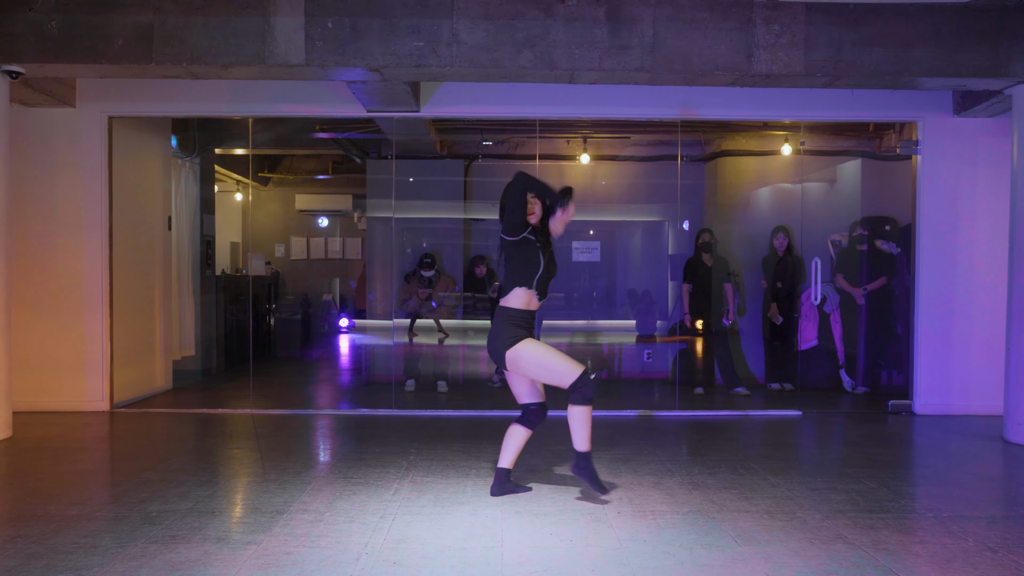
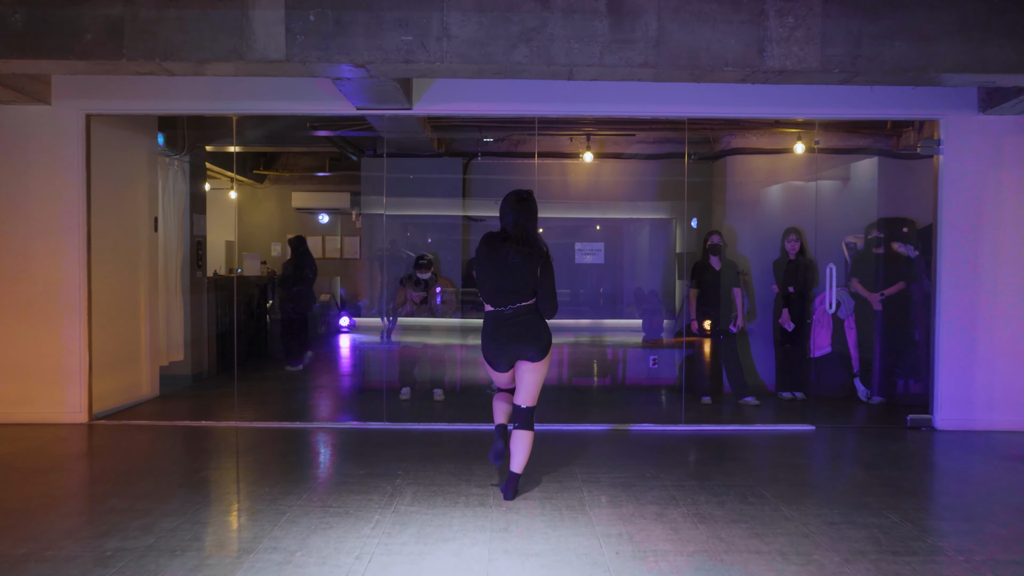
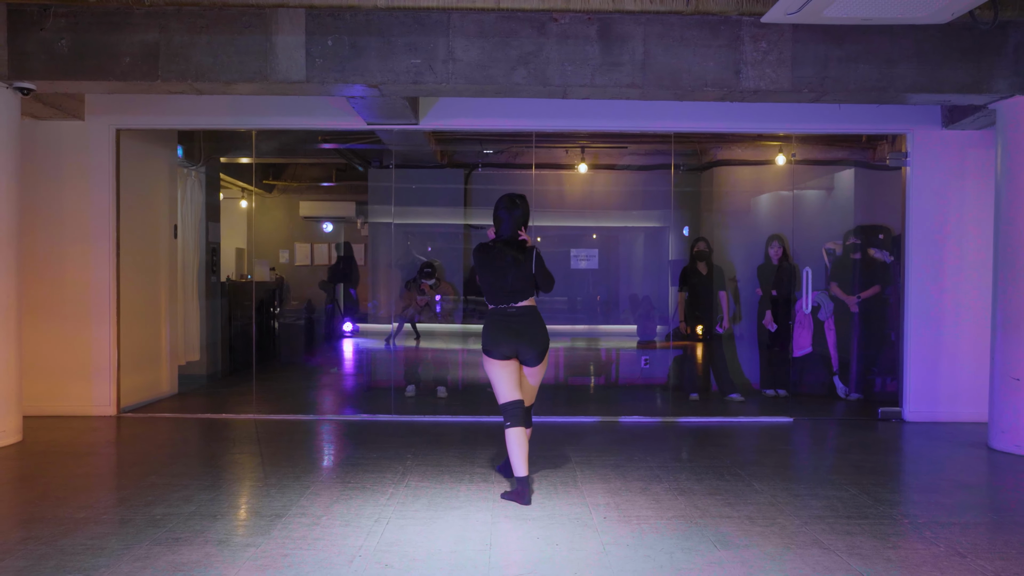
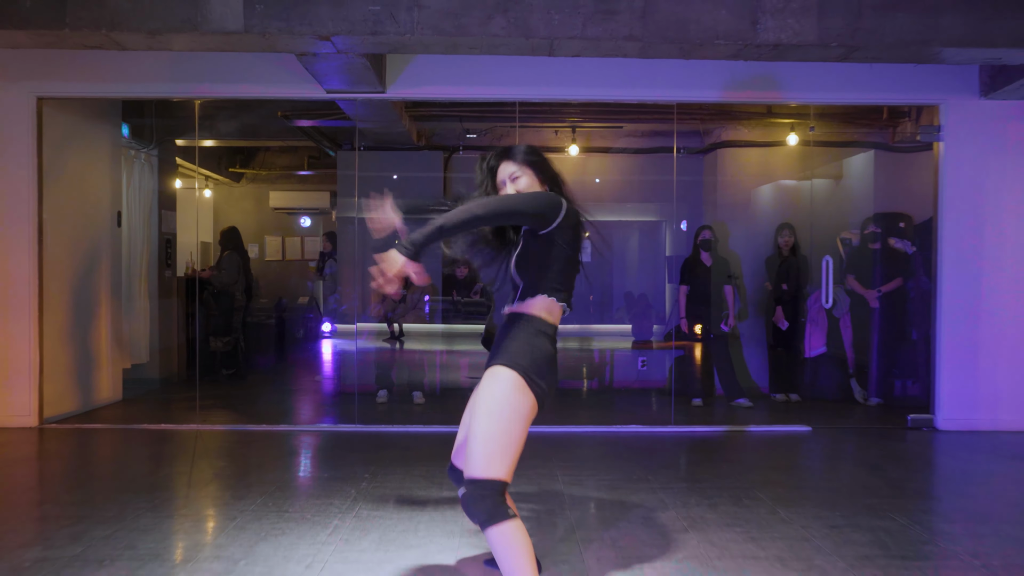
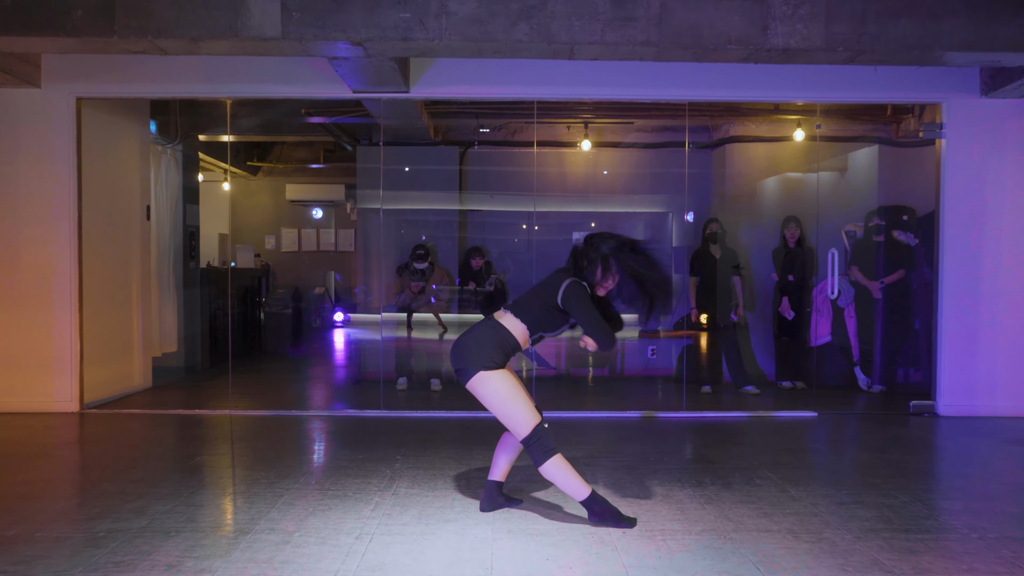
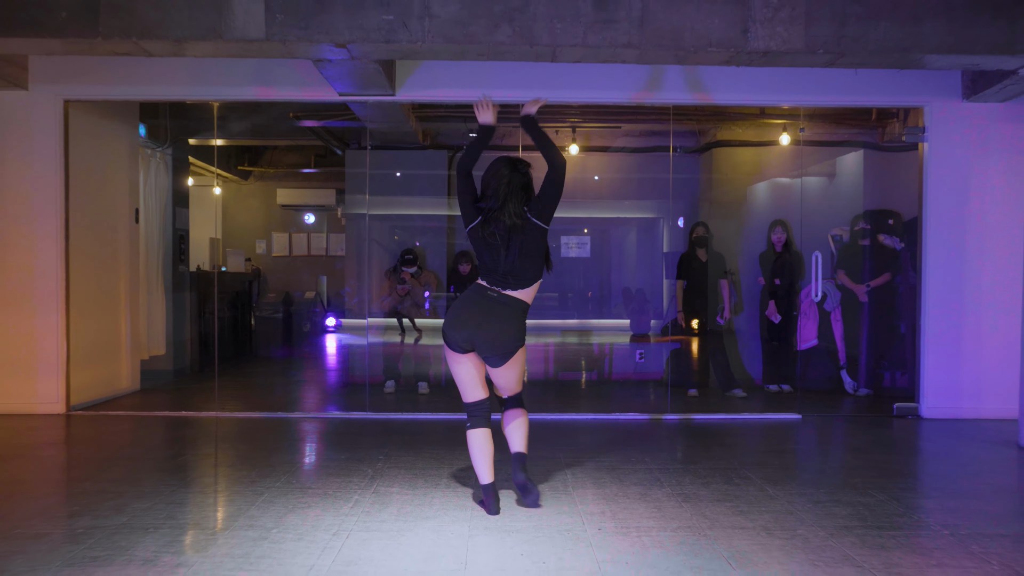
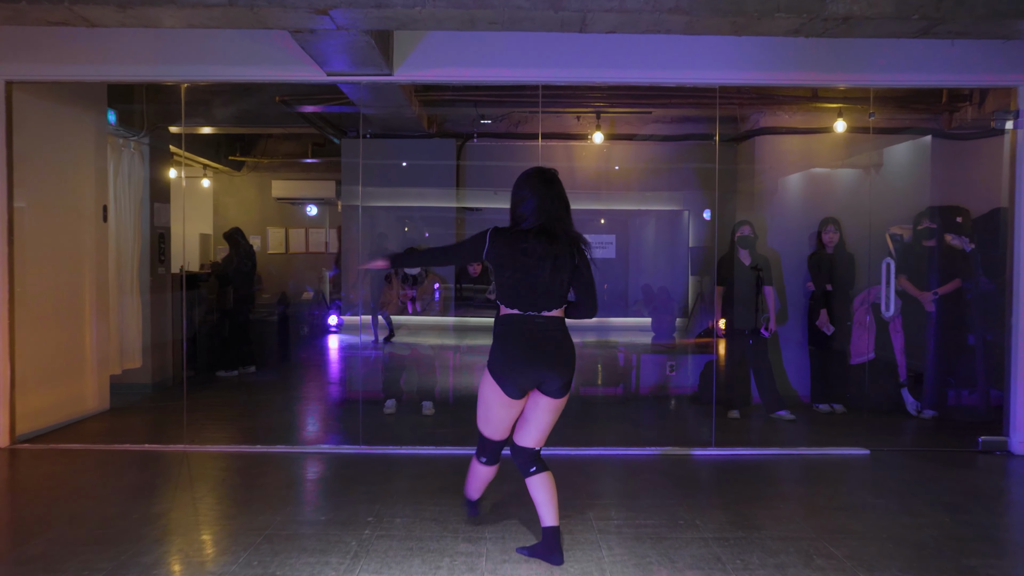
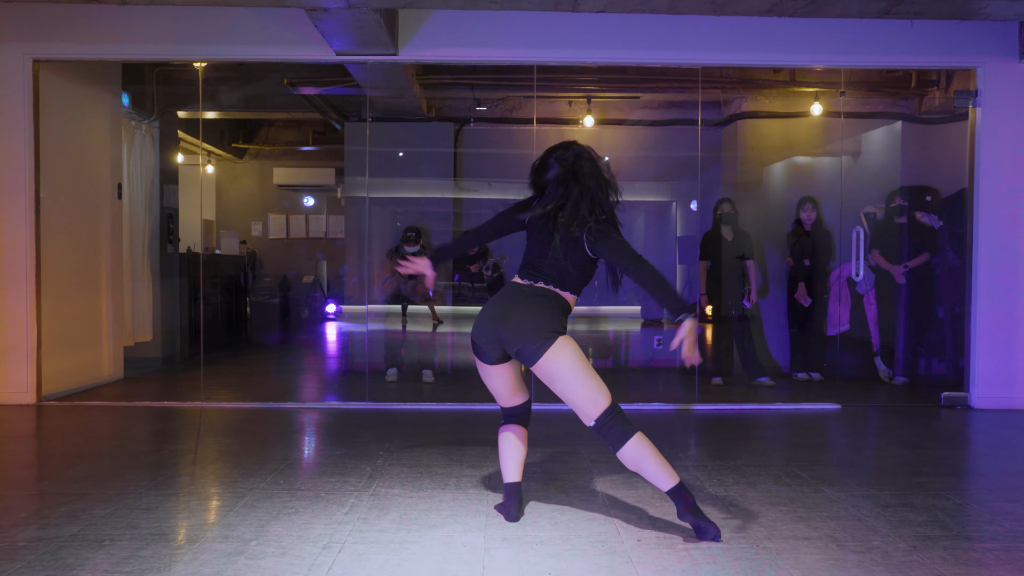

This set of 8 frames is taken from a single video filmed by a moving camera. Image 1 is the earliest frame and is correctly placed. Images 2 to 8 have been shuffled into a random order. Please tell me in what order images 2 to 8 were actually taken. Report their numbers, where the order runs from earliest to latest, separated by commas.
5, 8, 6, 3, 2, 7, 4
